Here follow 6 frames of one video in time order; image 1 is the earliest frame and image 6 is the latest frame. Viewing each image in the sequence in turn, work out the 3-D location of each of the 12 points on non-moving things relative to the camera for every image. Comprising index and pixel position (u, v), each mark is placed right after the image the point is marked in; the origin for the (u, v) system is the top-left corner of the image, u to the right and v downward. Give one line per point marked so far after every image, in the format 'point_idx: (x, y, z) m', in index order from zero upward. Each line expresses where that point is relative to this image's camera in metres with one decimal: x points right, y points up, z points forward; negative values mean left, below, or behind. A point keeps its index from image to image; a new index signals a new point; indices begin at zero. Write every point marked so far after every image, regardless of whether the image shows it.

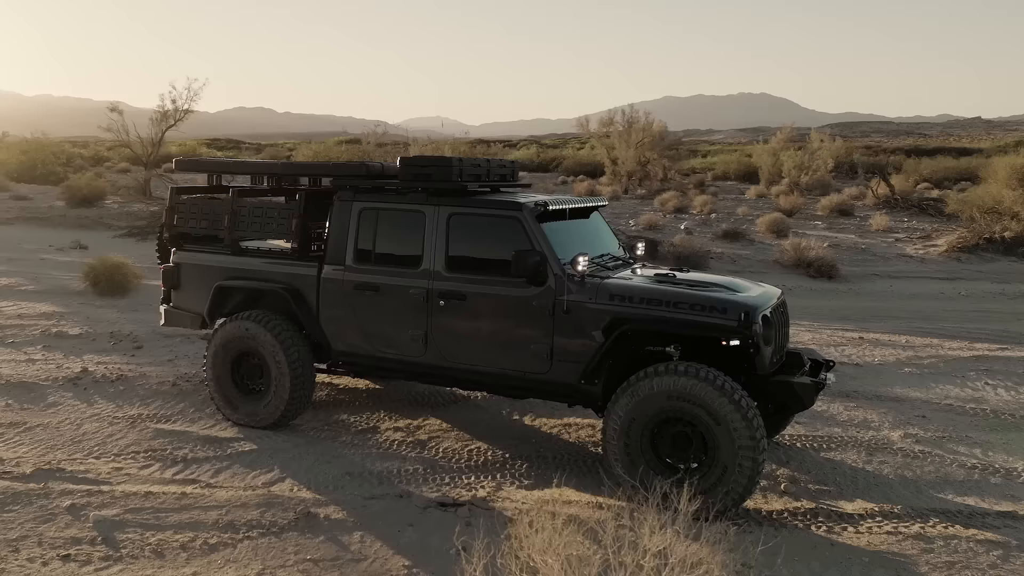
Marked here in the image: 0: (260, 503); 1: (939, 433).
0: (-1.3, -1.1, +4.6) m
1: (+3.4, -1.1, +6.9) m
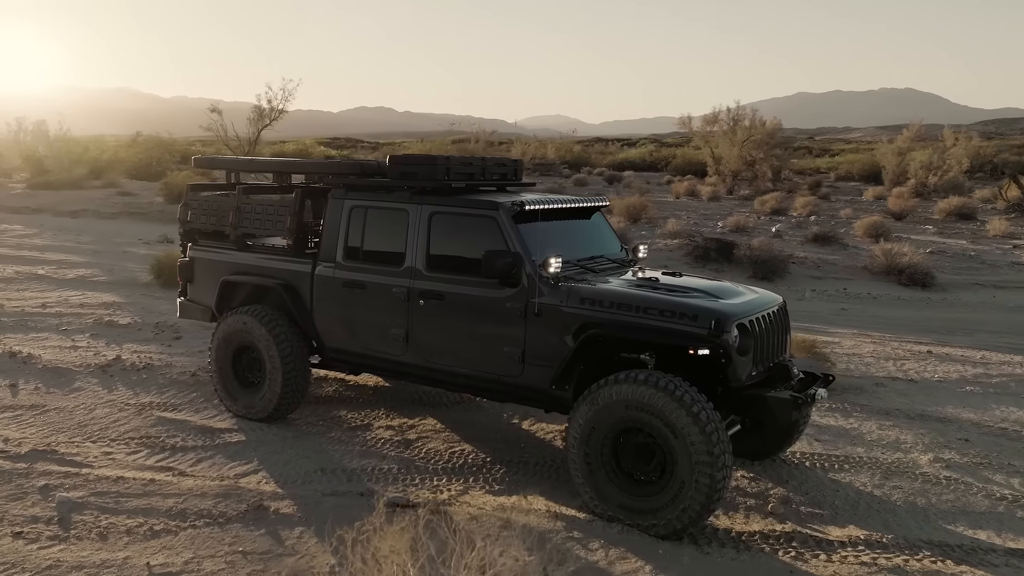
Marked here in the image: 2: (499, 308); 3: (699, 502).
0: (-1.6, -1.1, +4.7) m
1: (+3.4, -1.2, +6.3) m
2: (-0.1, -0.1, +5.2) m
3: (+0.9, -1.1, +4.4) m
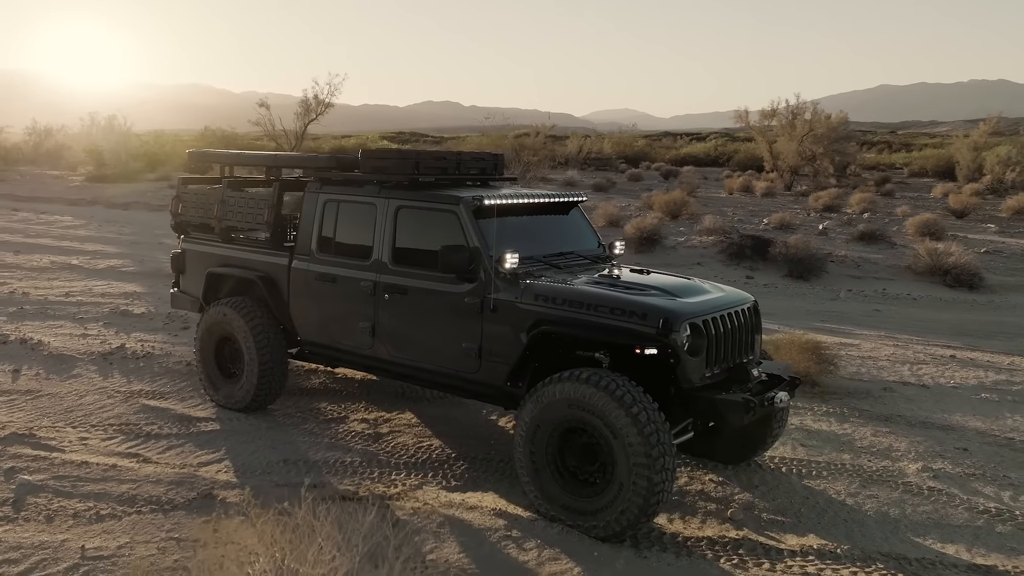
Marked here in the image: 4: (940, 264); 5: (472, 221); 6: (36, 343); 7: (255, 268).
0: (-1.9, -1.1, +4.8) m
1: (+3.2, -1.3, +6.1) m
2: (-0.3, -0.1, +5.2) m
3: (+0.6, -1.1, +4.3) m
4: (+7.3, +0.4, +14.8) m
5: (-0.2, +0.4, +5.2) m
6: (-4.0, -0.5, +7.3) m
7: (-1.8, +0.1, +6.1) m
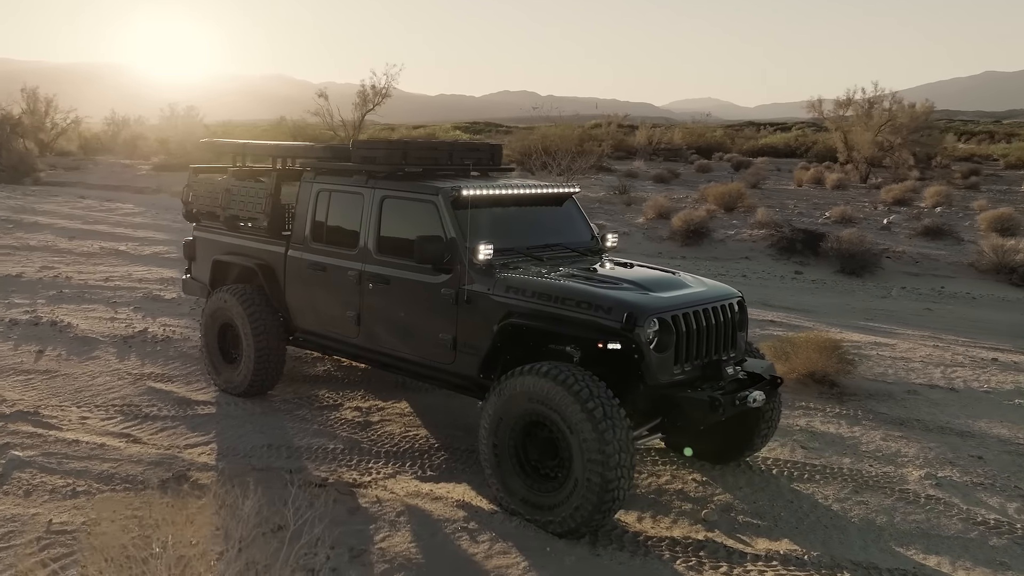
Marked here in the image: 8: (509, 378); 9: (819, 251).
0: (-2.1, -1.0, +5.0) m
1: (+3.1, -1.3, +5.8) m
2: (-0.5, 0.0, +5.2) m
3: (+0.4, -1.0, +4.2) m
4: (+8.0, +0.4, +14.0) m
5: (-0.4, +0.5, +5.2) m
6: (-4.0, -0.3, +7.7) m
7: (-1.9, +0.2, +6.3) m
8: (0.0, -0.5, +4.6) m
9: (+5.2, +0.6, +14.5) m
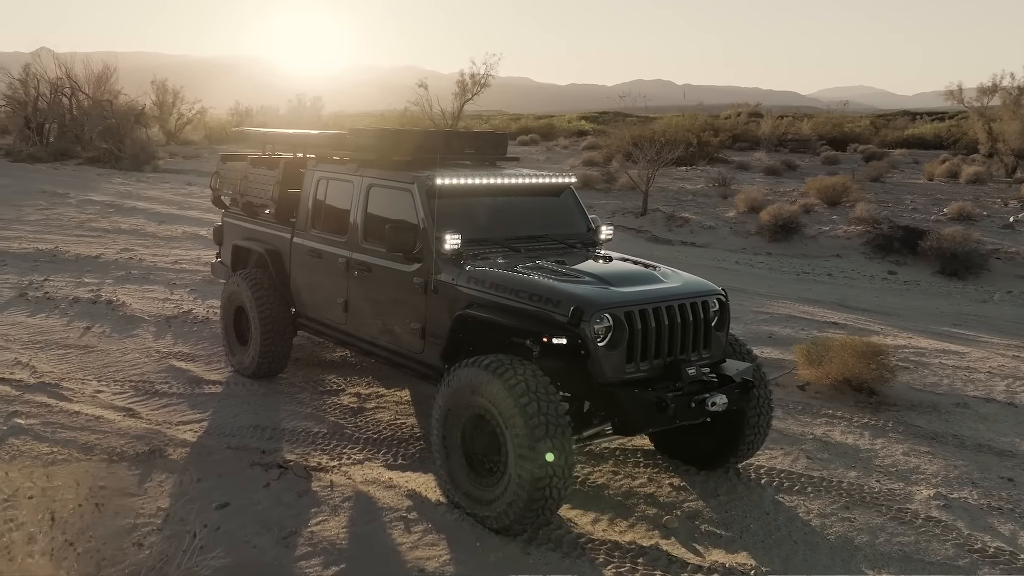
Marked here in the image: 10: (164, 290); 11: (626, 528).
0: (-2.3, -0.9, +5.3) m
1: (+3.0, -1.3, +5.2) m
2: (-0.6, 0.0, +5.2) m
3: (0.0, -1.0, +4.2) m
4: (+9.1, +0.3, +12.7) m
5: (-0.5, +0.5, +5.2) m
6: (-3.7, -0.1, +8.2) m
7: (-1.8, +0.3, +6.5) m
8: (-0.3, -0.4, +4.6) m
9: (+6.4, +0.6, +13.5) m
10: (-3.5, 0.0, +8.9) m
11: (+0.6, -1.3, +4.6) m
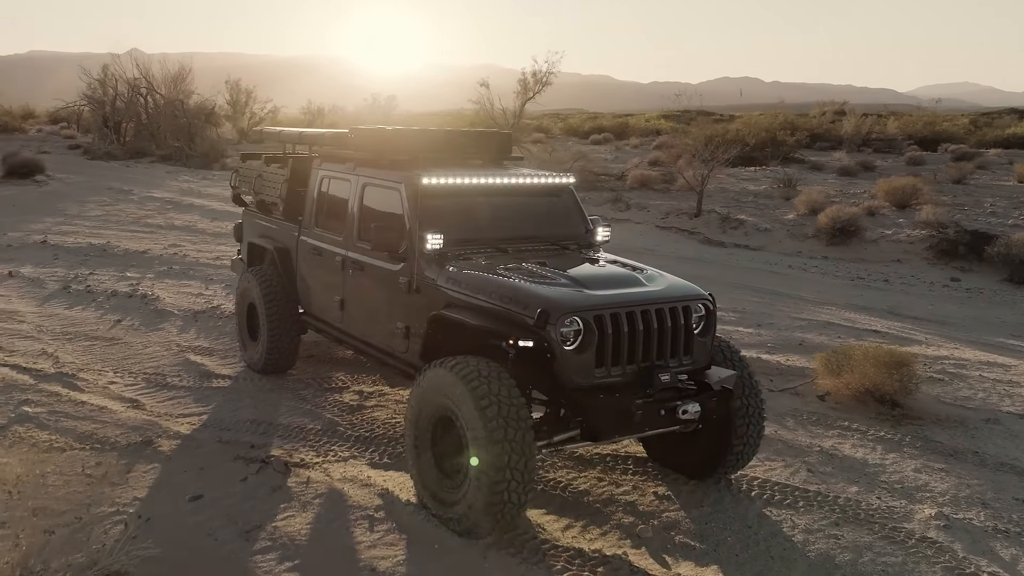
0: (-2.3, -0.9, +5.5) m
1: (+2.9, -1.4, +4.9) m
2: (-0.7, 0.0, +5.2) m
3: (-0.2, -1.0, +4.1) m
4: (+9.7, +0.2, +11.7) m
5: (-0.6, +0.5, +5.2) m
6: (-3.5, -0.1, +8.5) m
7: (-1.8, +0.4, +6.6) m
8: (-0.4, -0.4, +4.5) m
9: (+7.1, +0.5, +12.9) m
10: (-3.3, 0.0, +9.2) m
11: (+0.4, -1.3, +4.5) m
